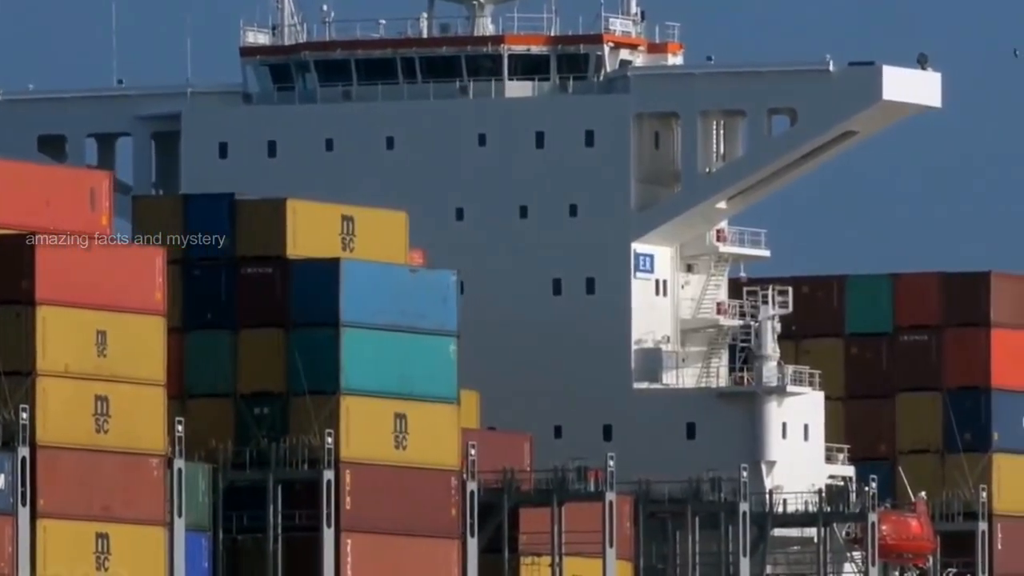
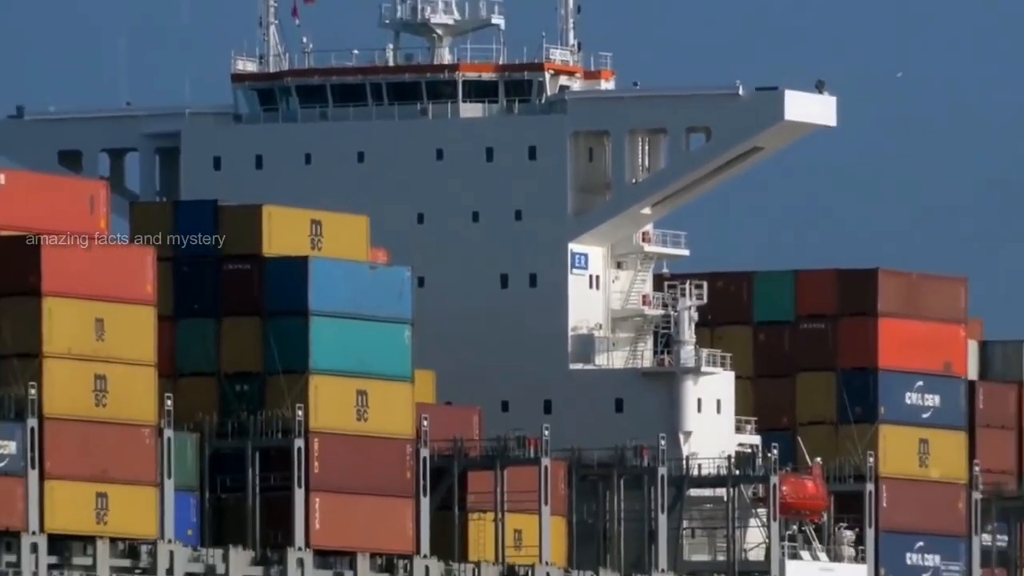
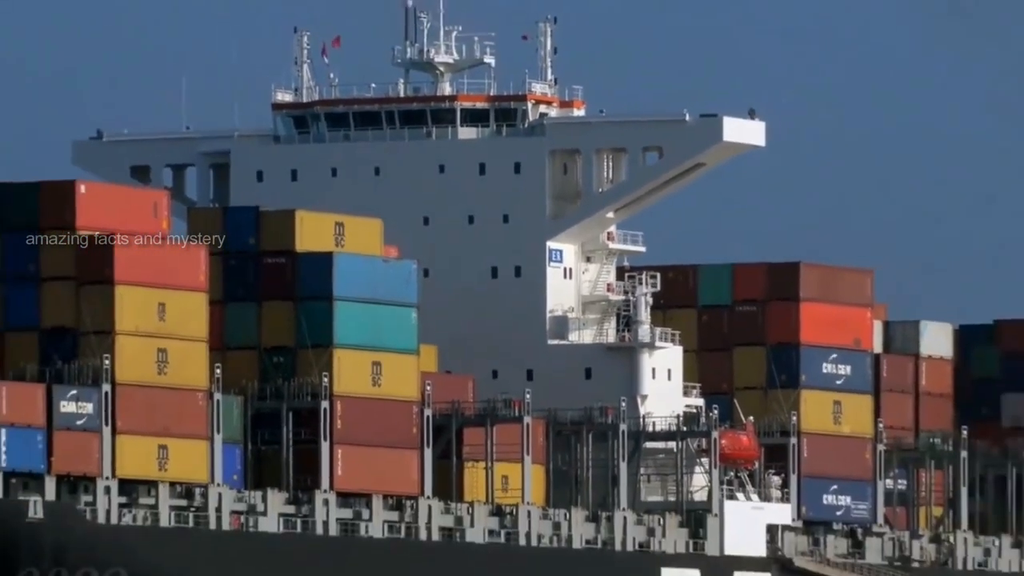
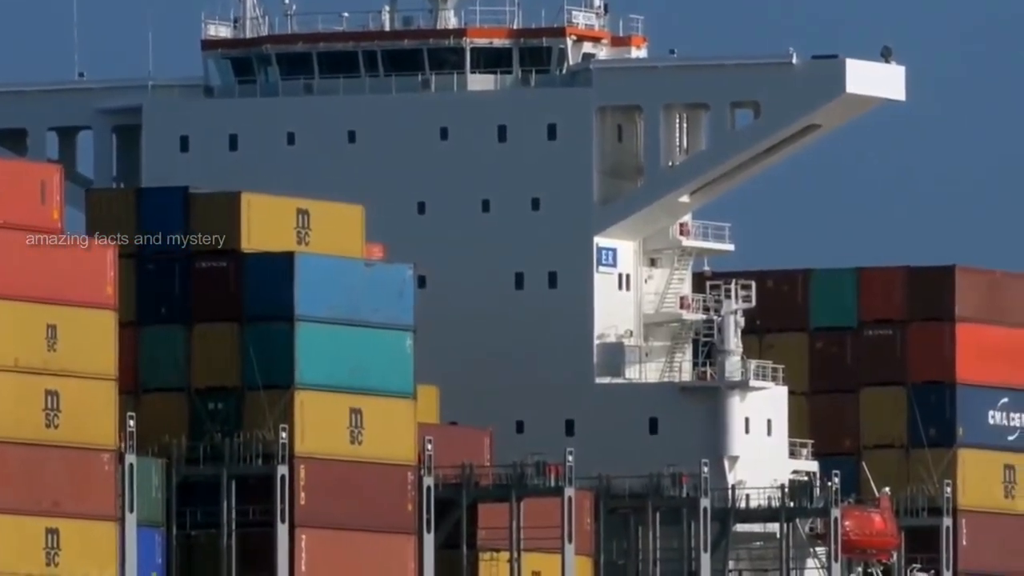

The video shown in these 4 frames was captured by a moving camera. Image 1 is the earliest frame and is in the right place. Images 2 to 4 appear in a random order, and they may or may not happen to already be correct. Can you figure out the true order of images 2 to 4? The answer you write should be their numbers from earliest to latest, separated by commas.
4, 2, 3
